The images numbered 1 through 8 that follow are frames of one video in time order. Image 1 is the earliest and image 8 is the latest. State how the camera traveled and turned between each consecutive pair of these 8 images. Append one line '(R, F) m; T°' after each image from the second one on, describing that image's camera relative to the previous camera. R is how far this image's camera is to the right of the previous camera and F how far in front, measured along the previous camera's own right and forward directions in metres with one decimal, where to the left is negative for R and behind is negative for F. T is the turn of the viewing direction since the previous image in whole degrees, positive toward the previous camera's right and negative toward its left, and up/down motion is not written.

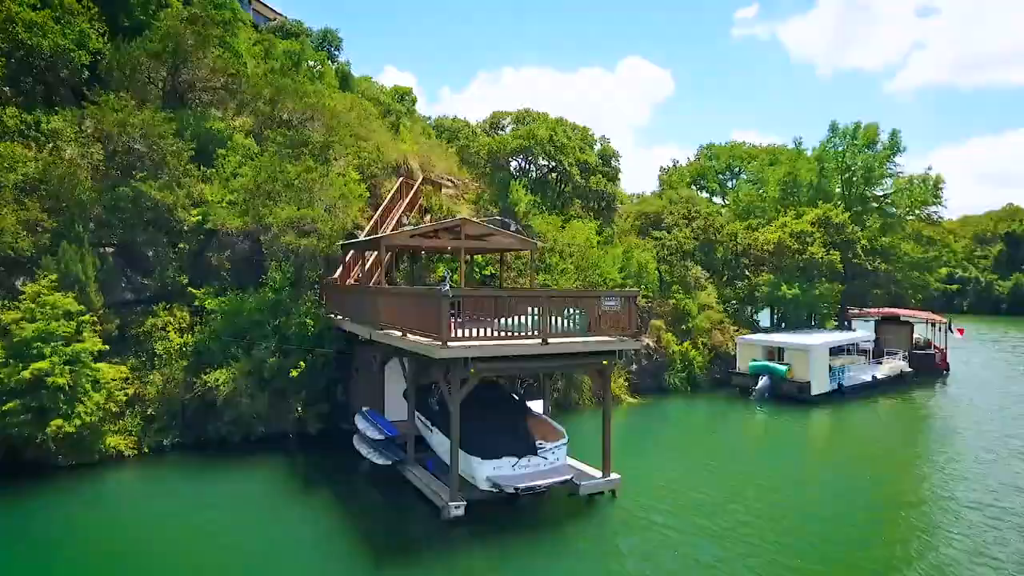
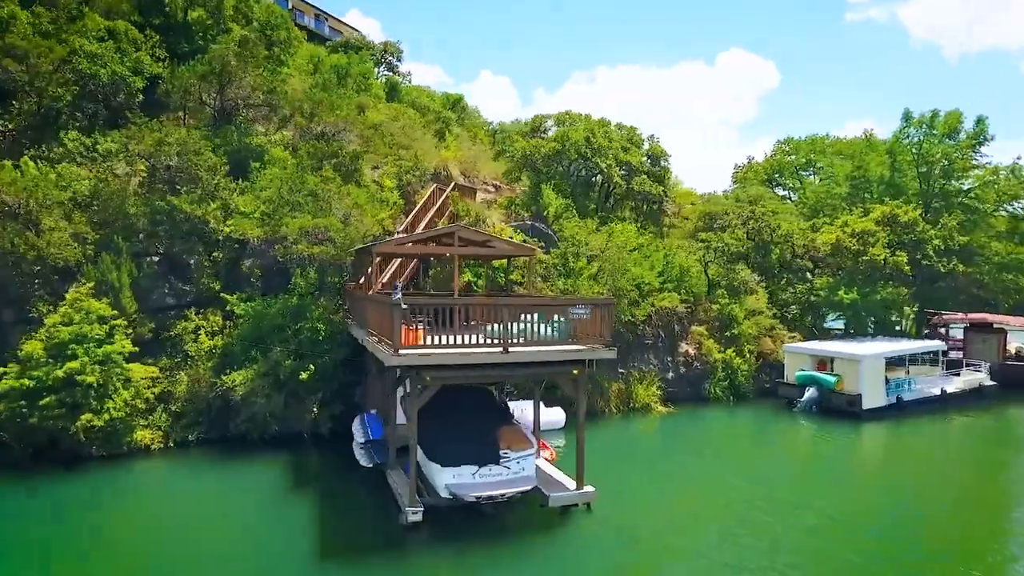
(+2.2, +0.2) m; -8°
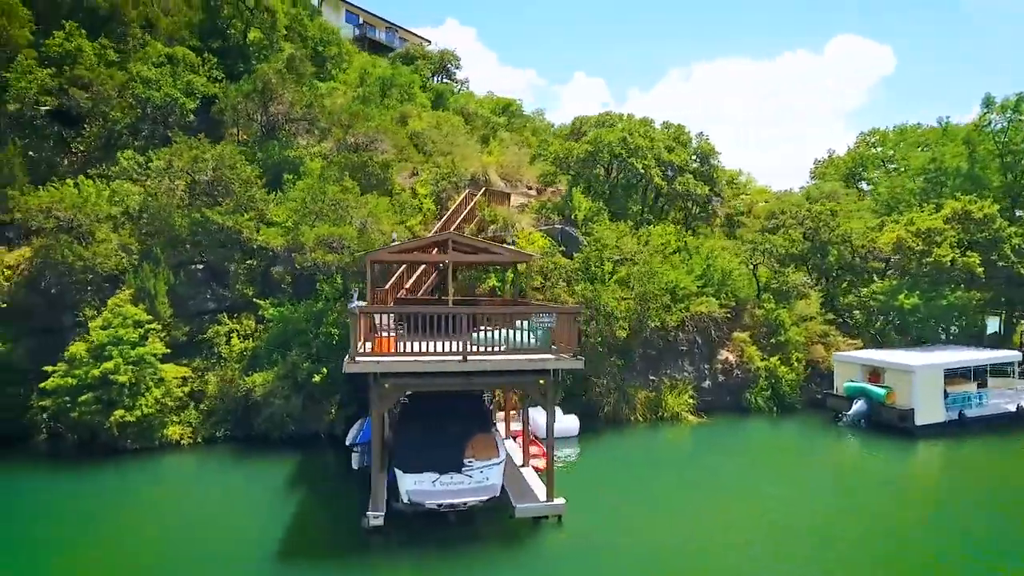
(+2.1, +0.2) m; -8°
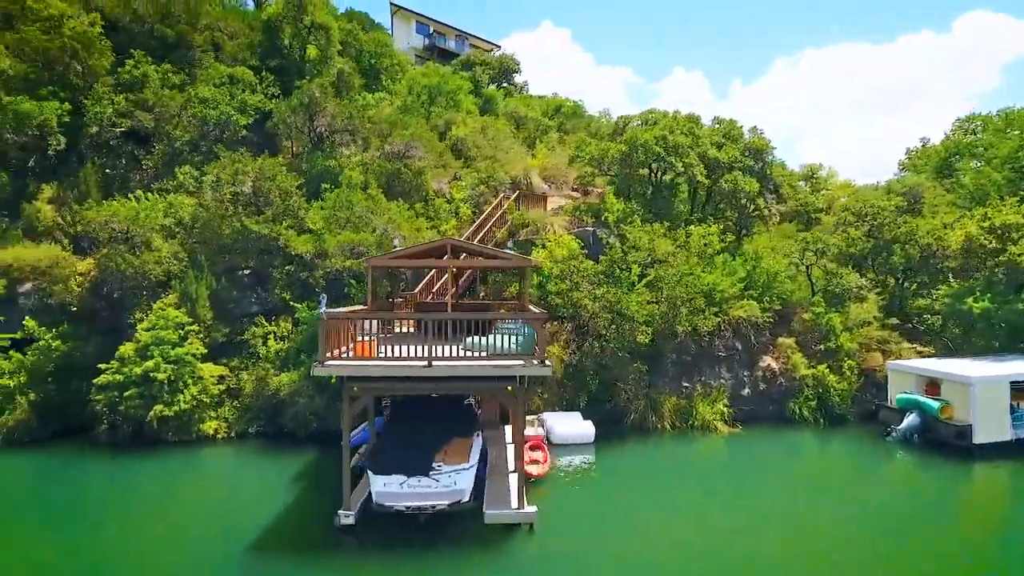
(+2.1, +0.2) m; -9°
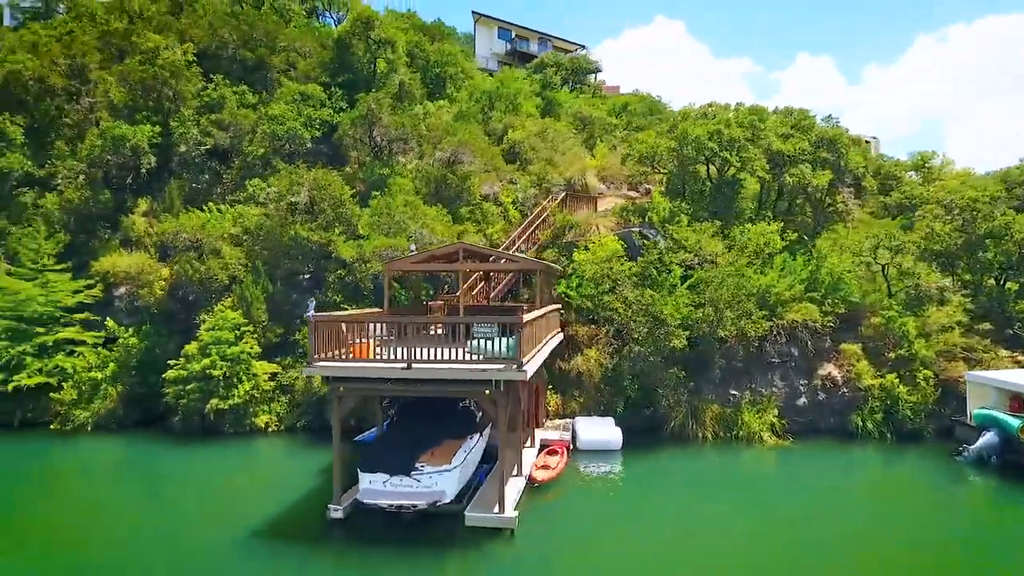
(+2.2, +0.2) m; -10°
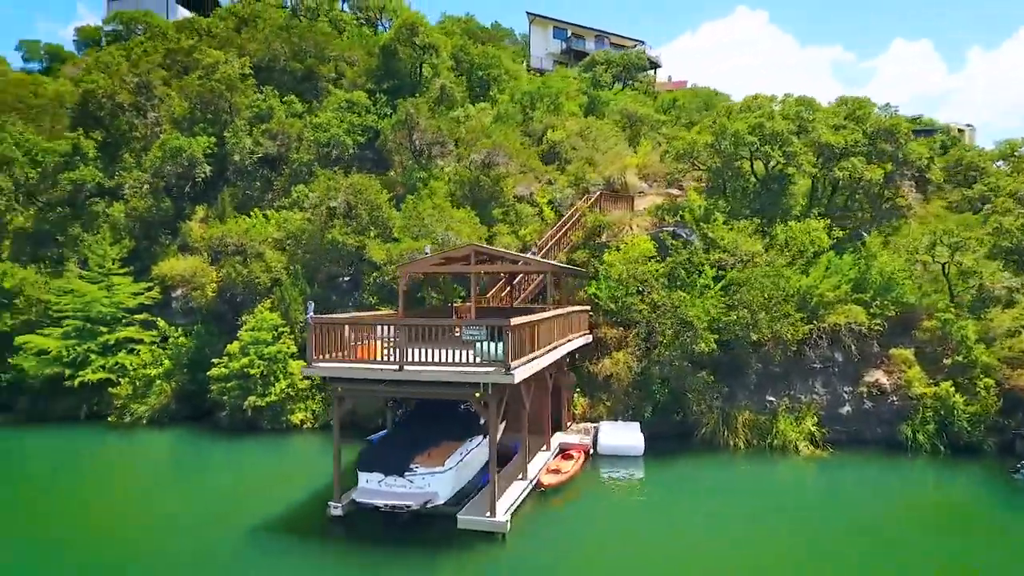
(+1.4, +0.2) m; -7°
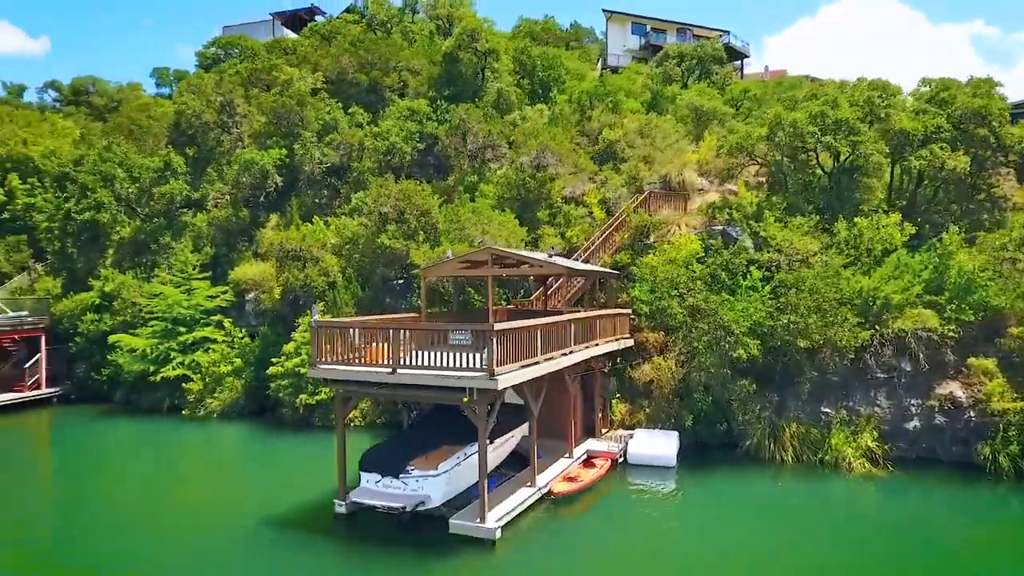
(+1.9, +0.3) m; -9°
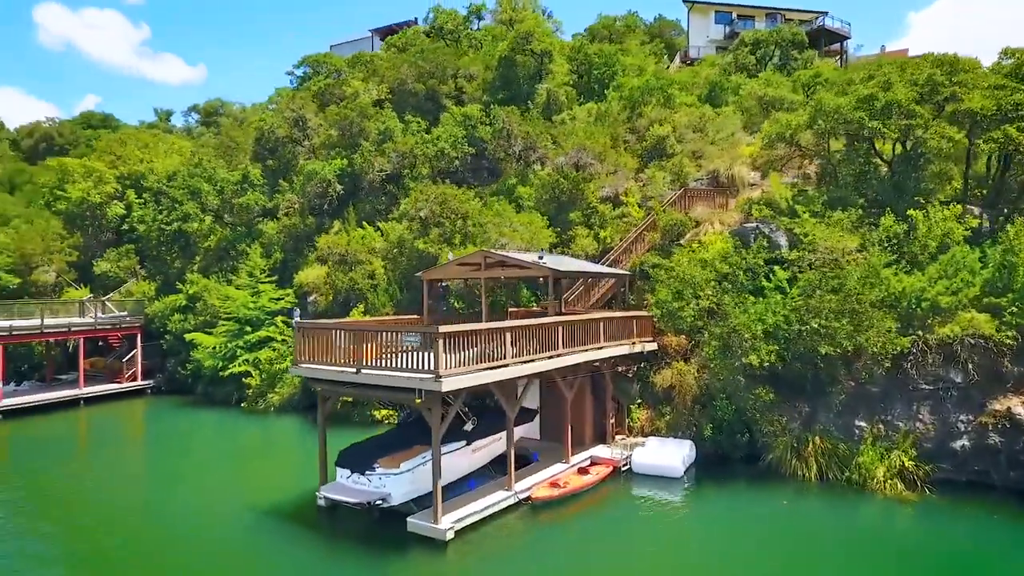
(+2.7, +0.3) m; -10°
